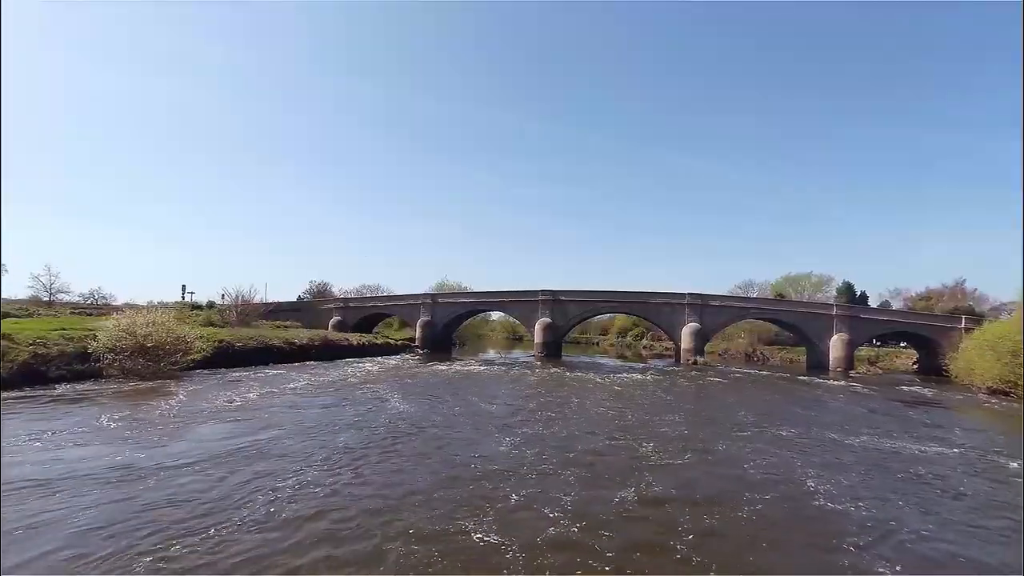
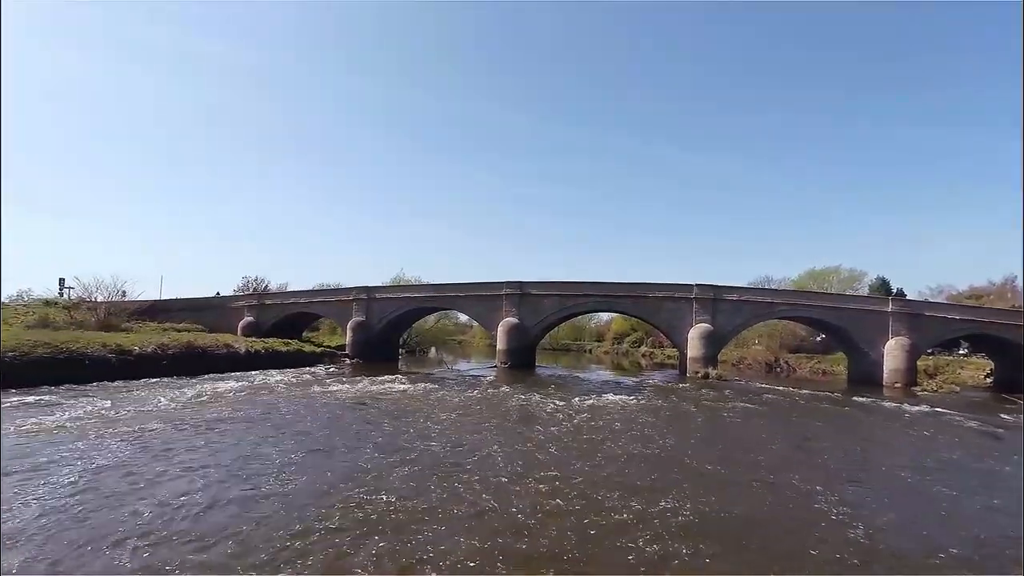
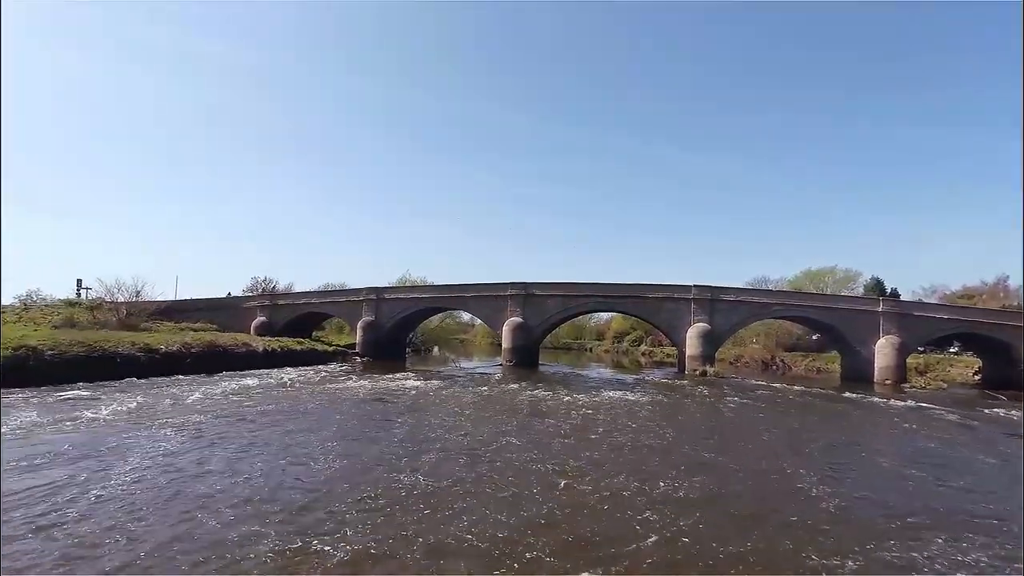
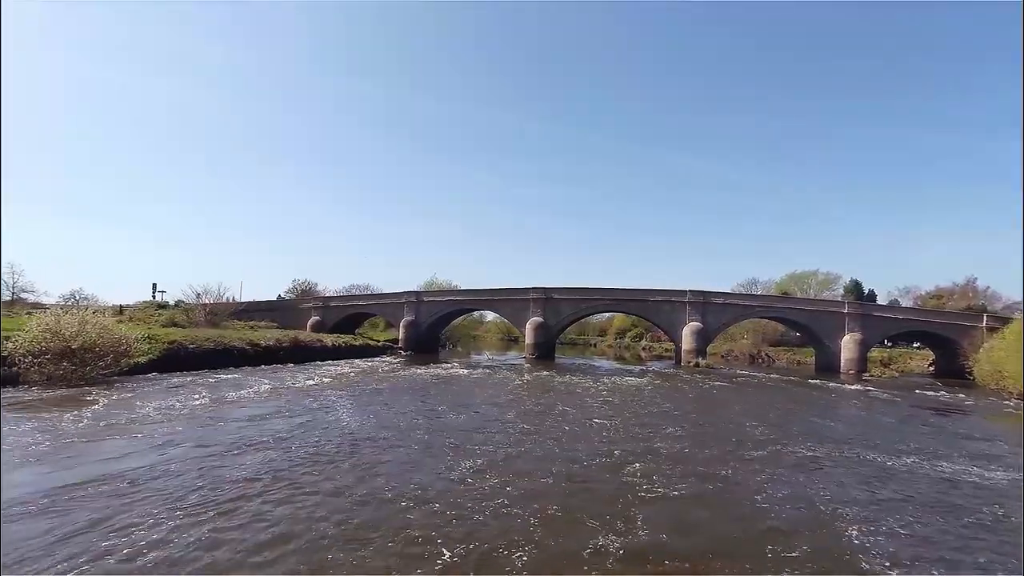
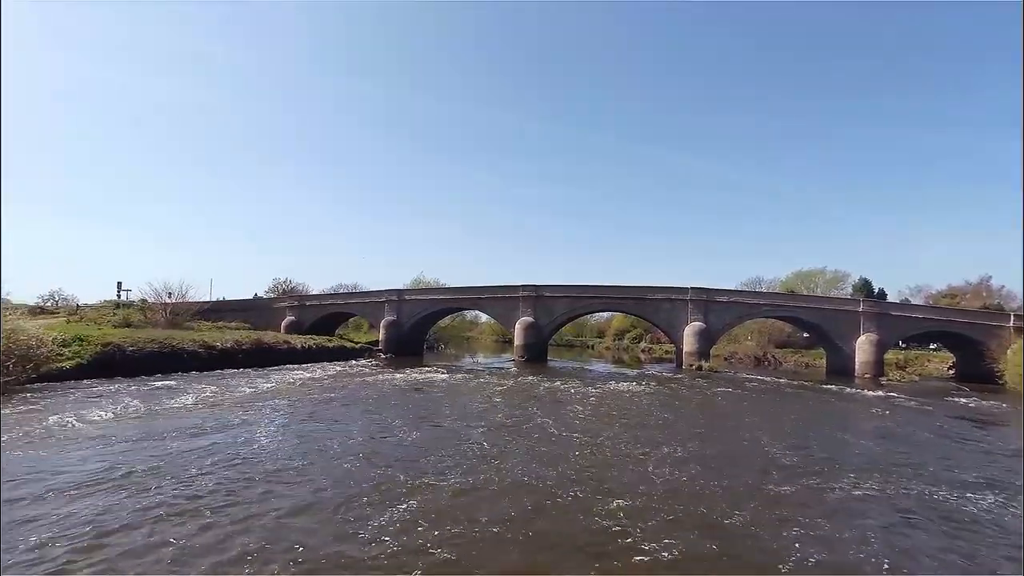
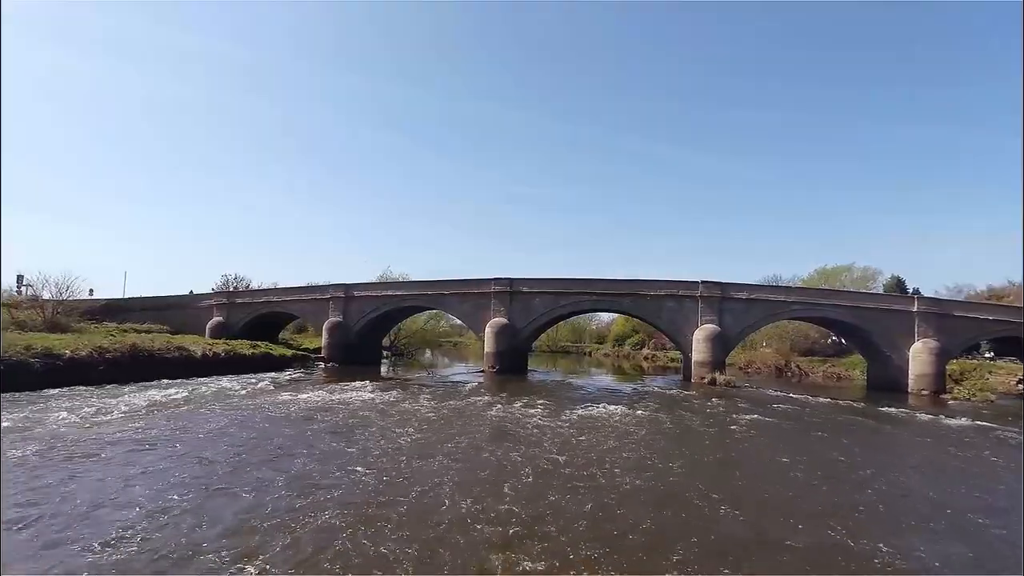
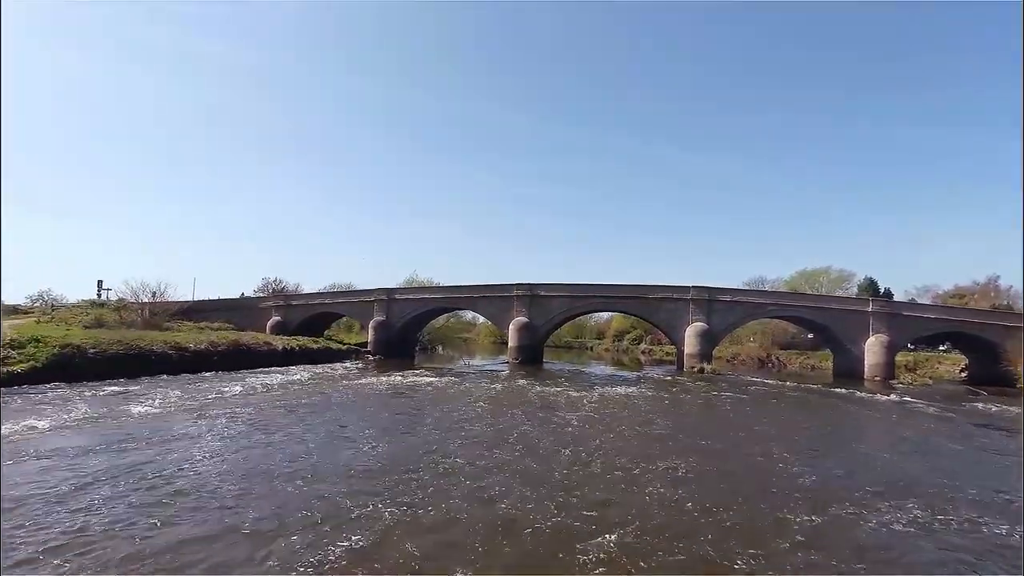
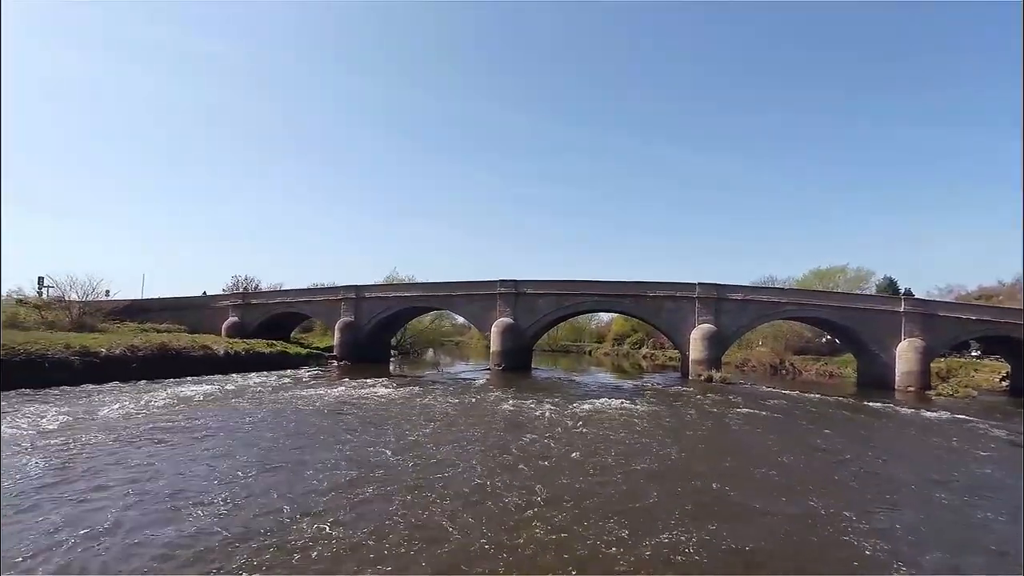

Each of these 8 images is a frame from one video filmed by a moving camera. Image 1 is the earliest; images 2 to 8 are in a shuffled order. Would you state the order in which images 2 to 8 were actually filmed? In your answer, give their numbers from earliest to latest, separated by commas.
4, 5, 7, 3, 2, 8, 6
